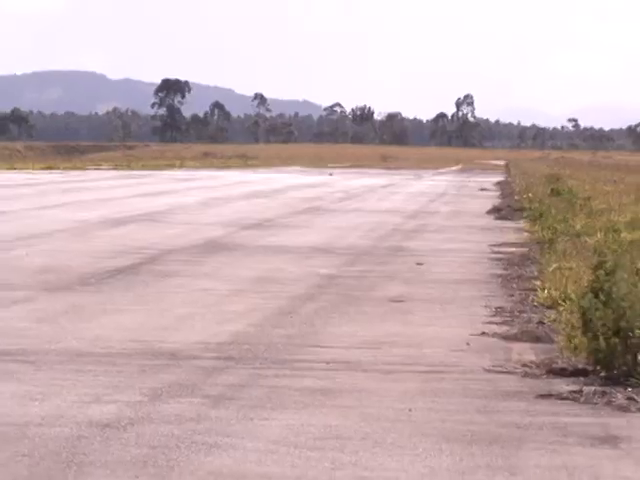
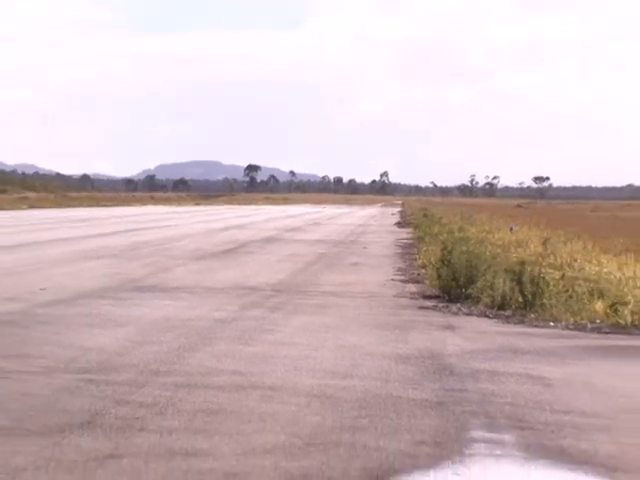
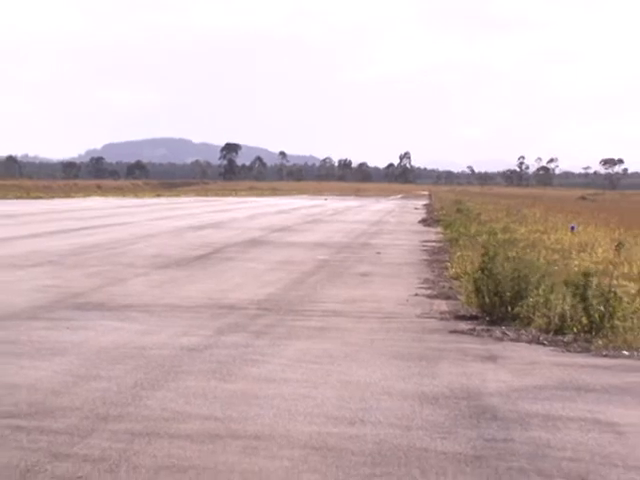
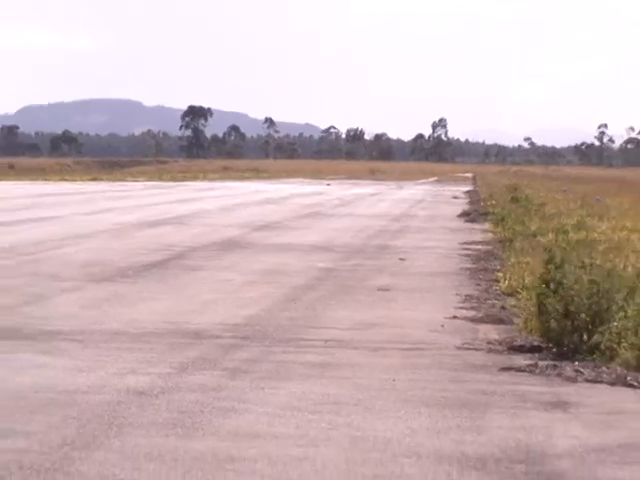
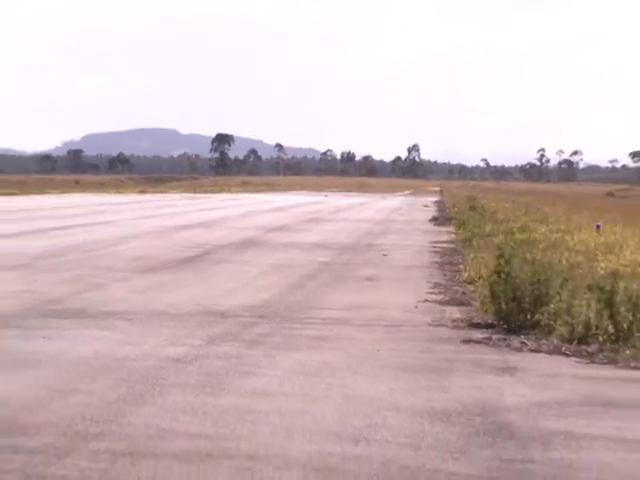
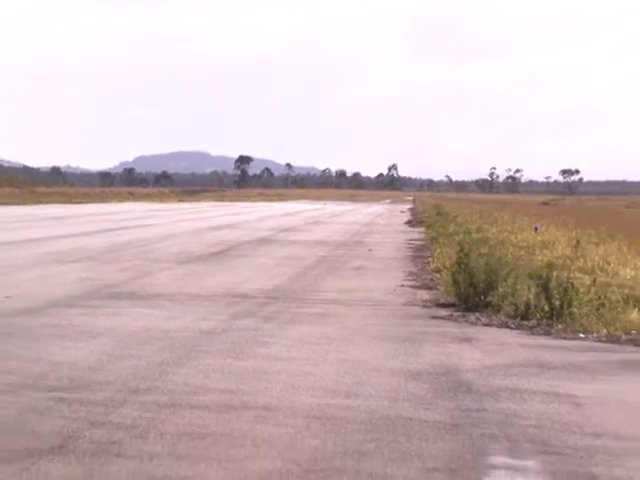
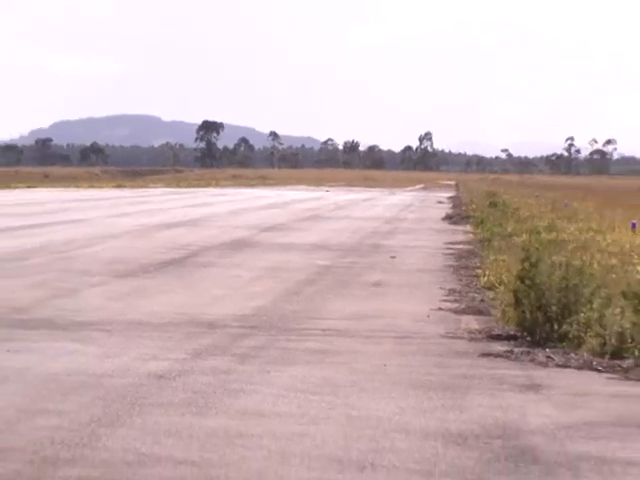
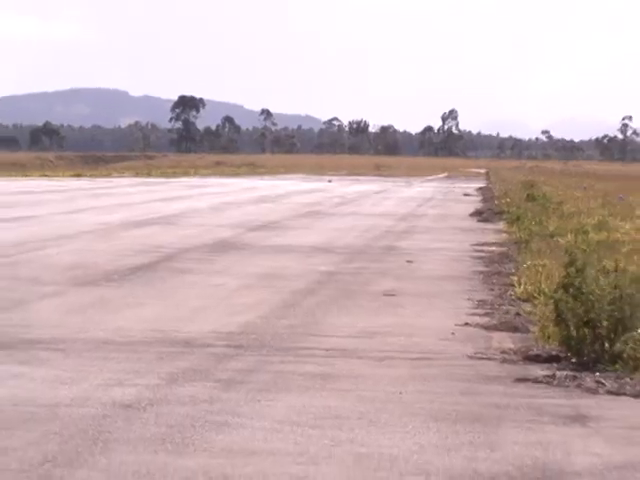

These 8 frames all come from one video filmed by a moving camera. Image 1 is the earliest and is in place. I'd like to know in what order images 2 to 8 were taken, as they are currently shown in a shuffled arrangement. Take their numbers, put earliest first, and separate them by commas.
8, 4, 7, 5, 3, 6, 2
